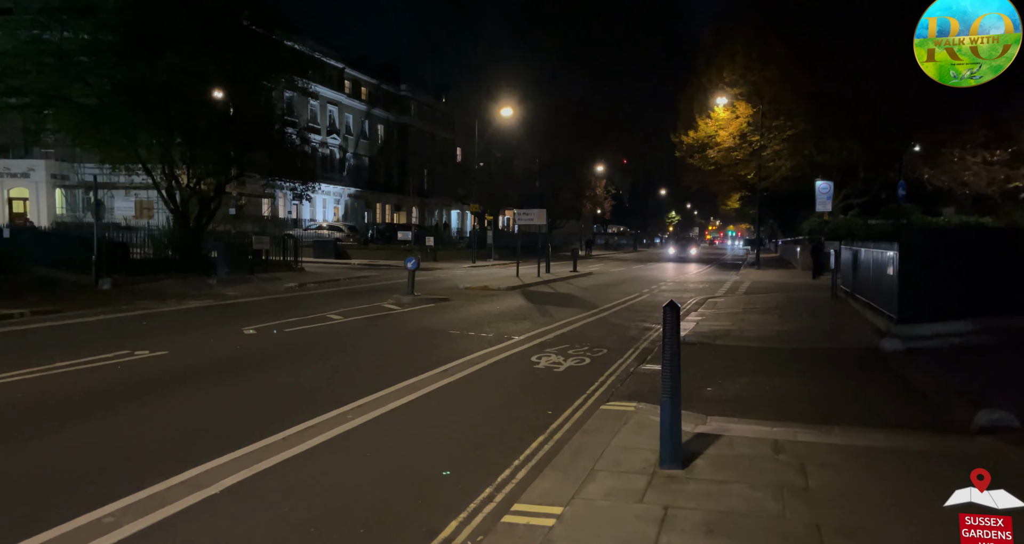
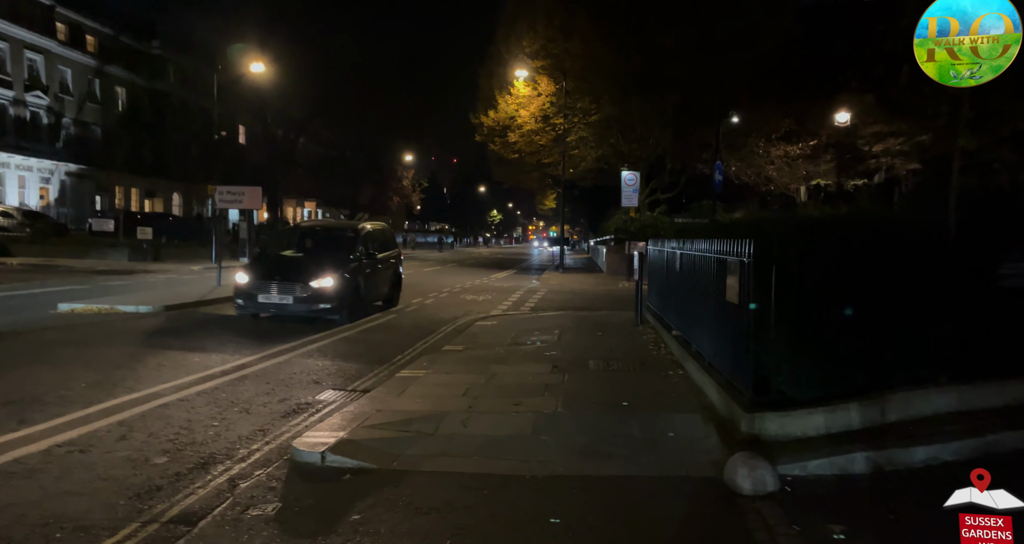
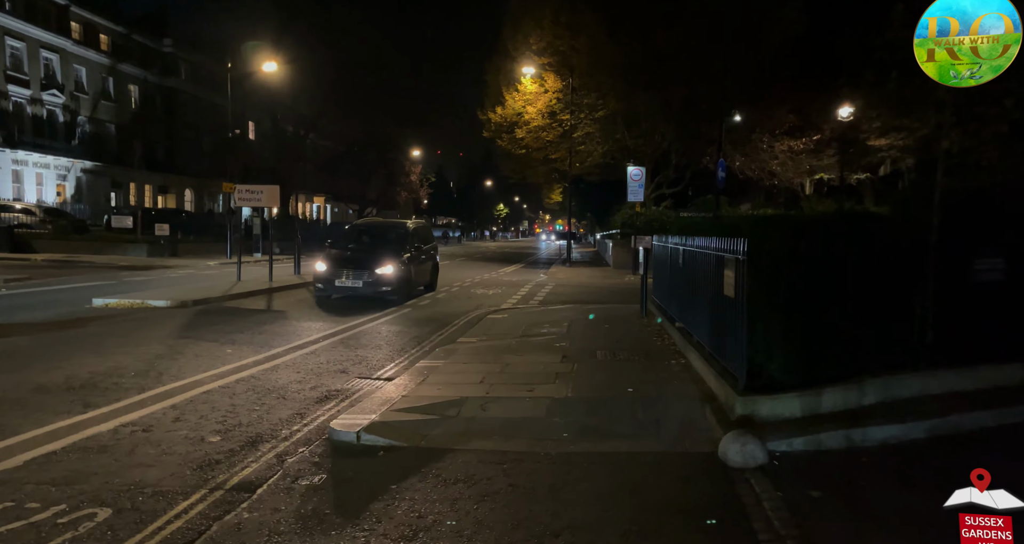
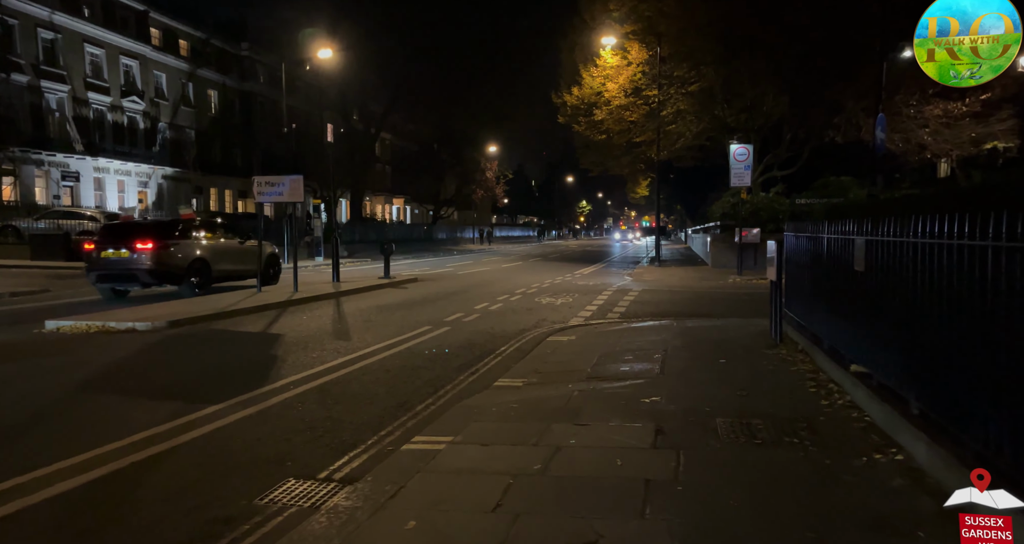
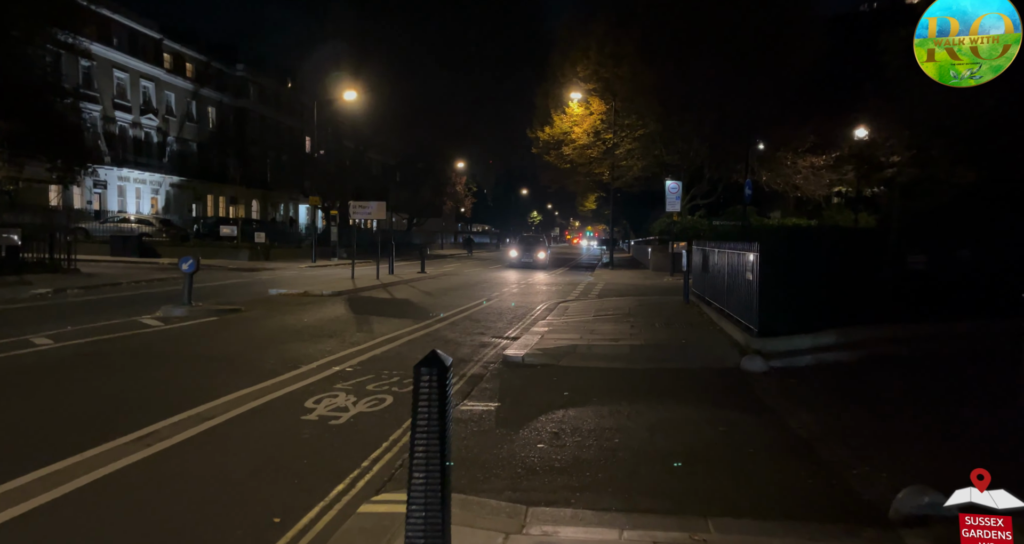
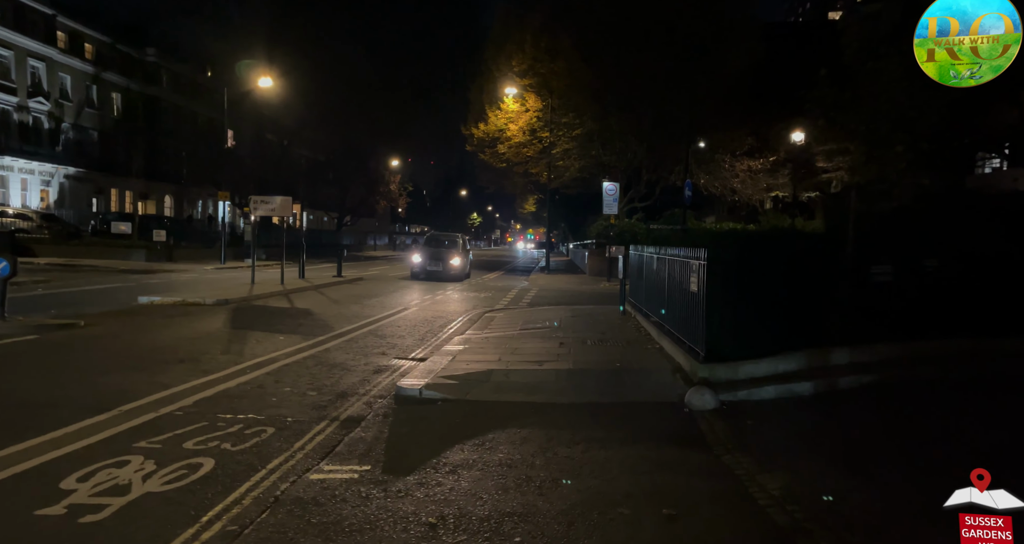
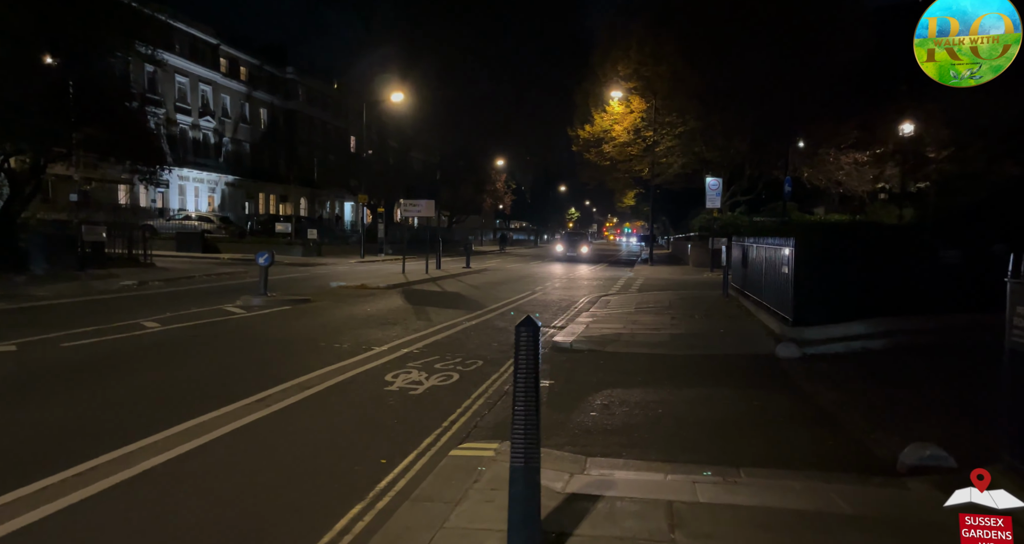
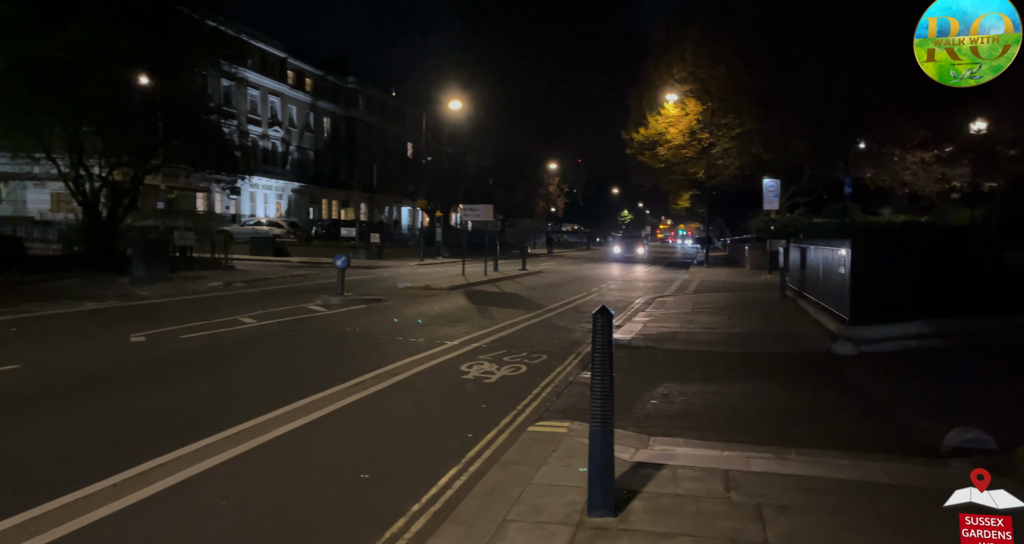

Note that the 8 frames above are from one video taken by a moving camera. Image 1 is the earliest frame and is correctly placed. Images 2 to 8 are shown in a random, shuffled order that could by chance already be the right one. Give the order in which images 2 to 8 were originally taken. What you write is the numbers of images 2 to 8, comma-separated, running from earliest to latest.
8, 7, 5, 6, 3, 2, 4
